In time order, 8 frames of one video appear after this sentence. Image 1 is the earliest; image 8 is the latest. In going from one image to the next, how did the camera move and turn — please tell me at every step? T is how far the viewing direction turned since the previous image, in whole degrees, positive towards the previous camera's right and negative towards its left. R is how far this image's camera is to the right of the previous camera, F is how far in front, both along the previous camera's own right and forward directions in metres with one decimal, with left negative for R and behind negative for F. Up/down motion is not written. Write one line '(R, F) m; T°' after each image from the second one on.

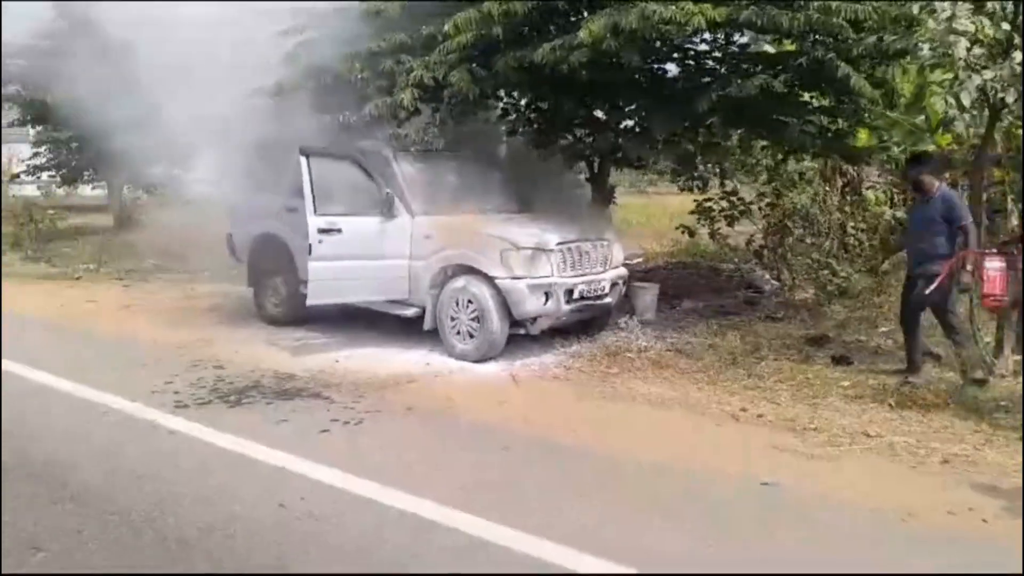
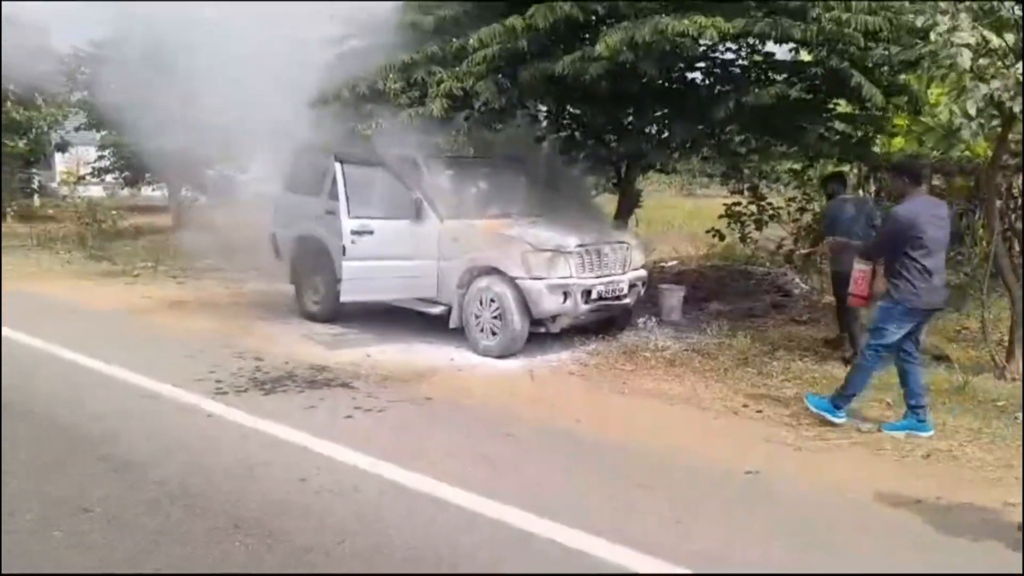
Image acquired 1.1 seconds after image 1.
(+0.3, -0.4) m; -3°
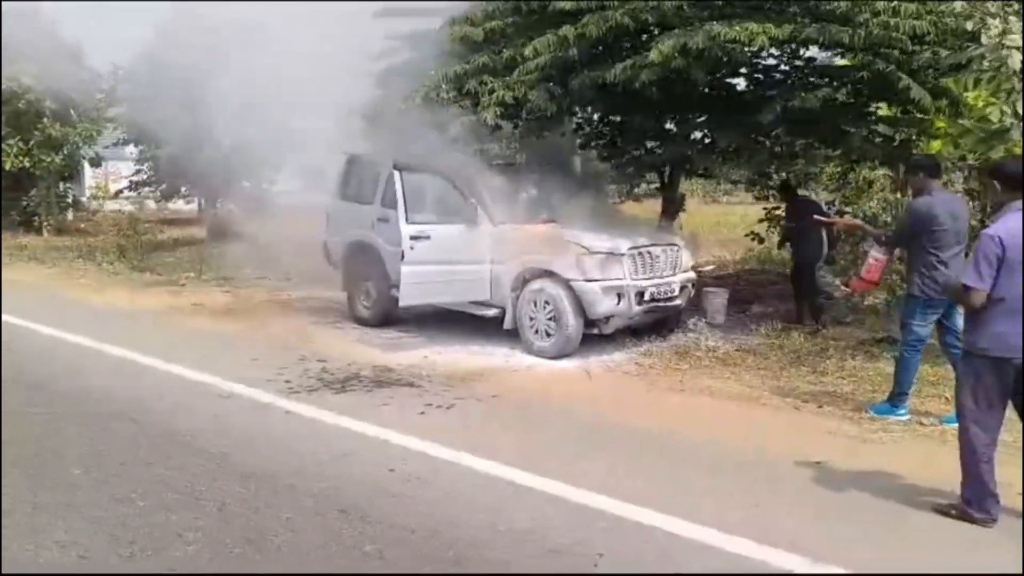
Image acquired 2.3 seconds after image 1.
(-0.3, -0.2) m; -1°
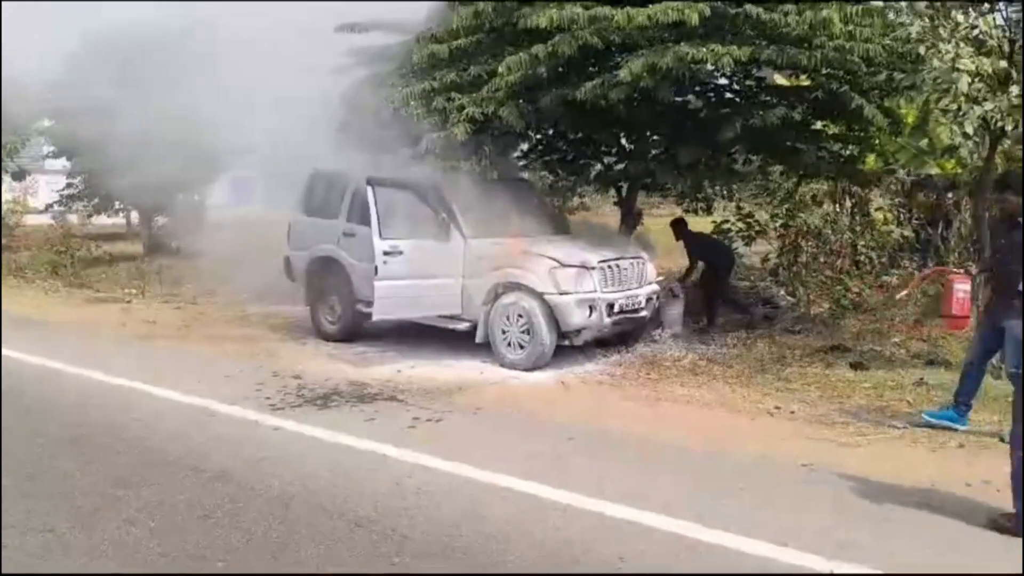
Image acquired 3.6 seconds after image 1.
(-0.4, -0.1) m; +5°
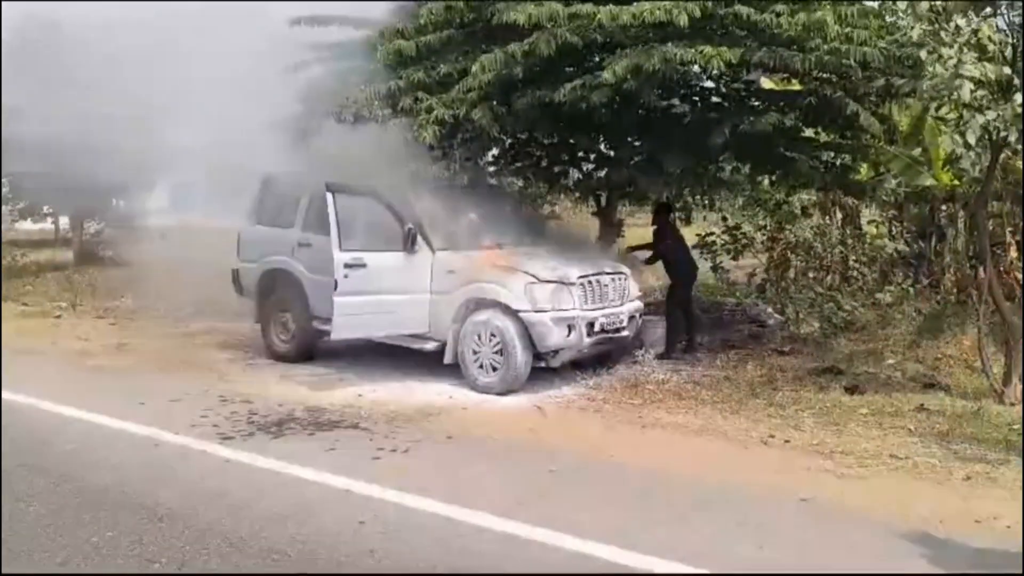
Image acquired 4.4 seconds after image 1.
(-0.2, +0.6) m; +3°
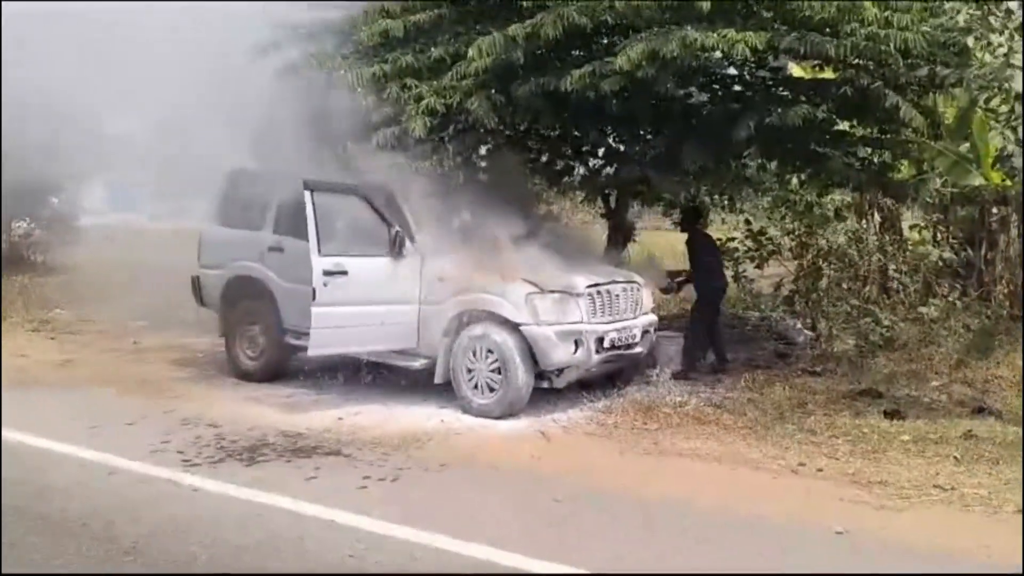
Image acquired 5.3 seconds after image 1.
(0.0, +0.7) m; 0°
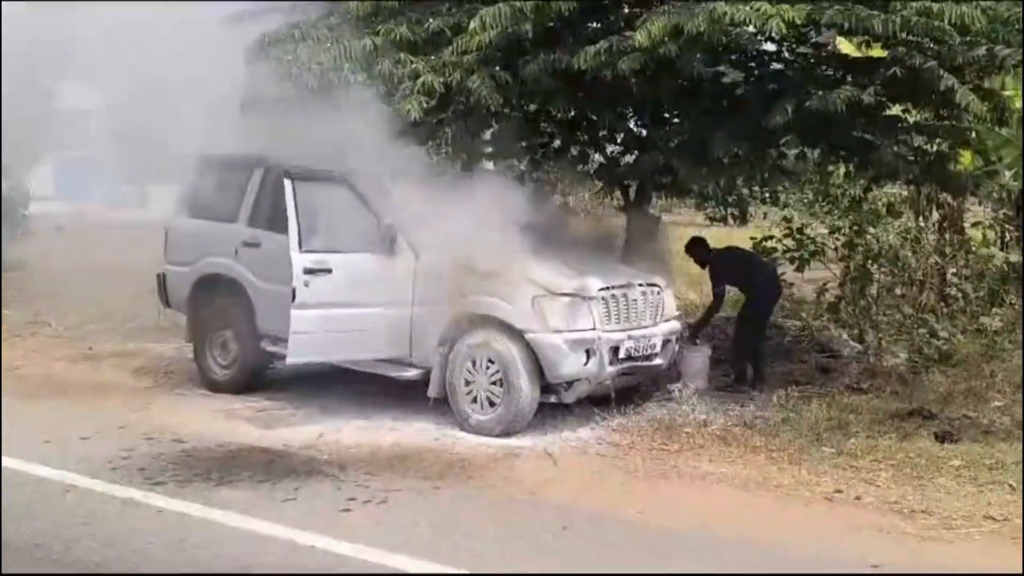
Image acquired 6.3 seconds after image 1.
(0.0, +0.7) m; 0°
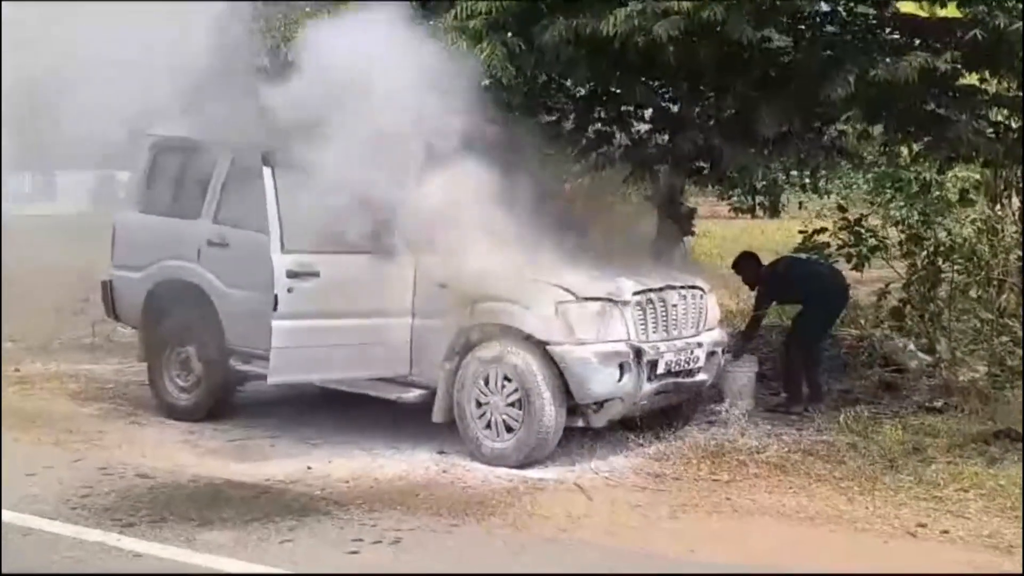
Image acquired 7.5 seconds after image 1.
(0.0, +0.8) m; -1°
